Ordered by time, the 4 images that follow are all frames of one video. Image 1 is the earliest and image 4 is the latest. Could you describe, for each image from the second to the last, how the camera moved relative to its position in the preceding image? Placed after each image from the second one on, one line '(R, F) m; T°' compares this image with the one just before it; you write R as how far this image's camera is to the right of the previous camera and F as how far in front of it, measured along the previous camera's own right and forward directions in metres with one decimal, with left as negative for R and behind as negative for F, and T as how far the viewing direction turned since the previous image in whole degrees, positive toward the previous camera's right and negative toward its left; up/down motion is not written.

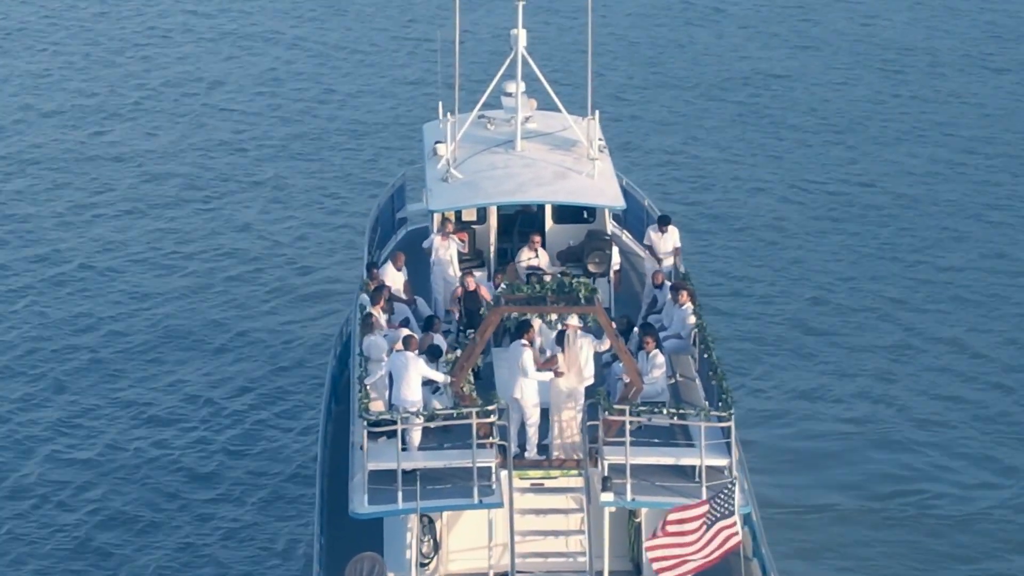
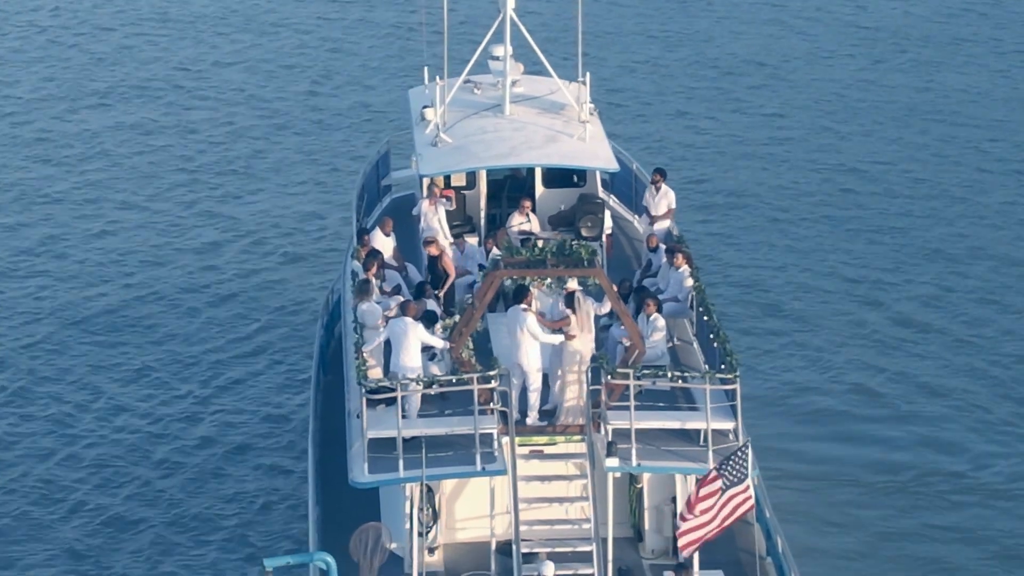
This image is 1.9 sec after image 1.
(-0.8, +0.4) m; +2°
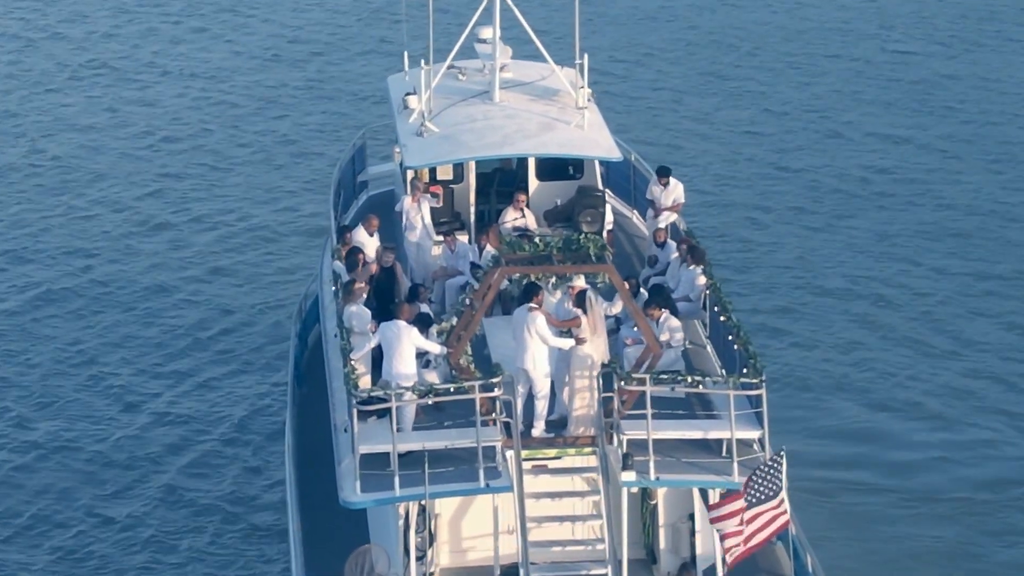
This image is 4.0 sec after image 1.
(-0.9, +2.0) m; +2°
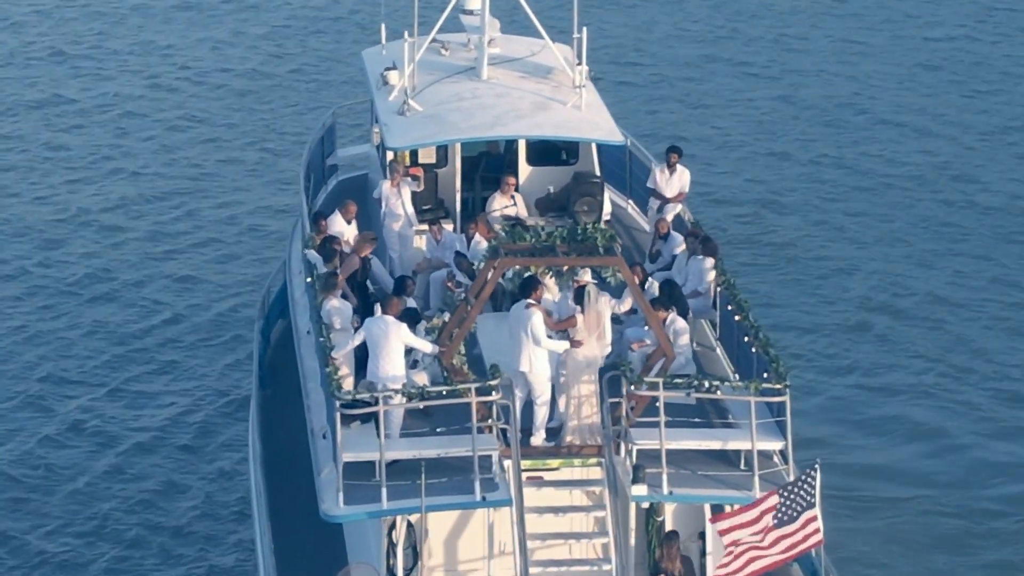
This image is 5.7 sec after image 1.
(-0.9, +1.9) m; +3°
